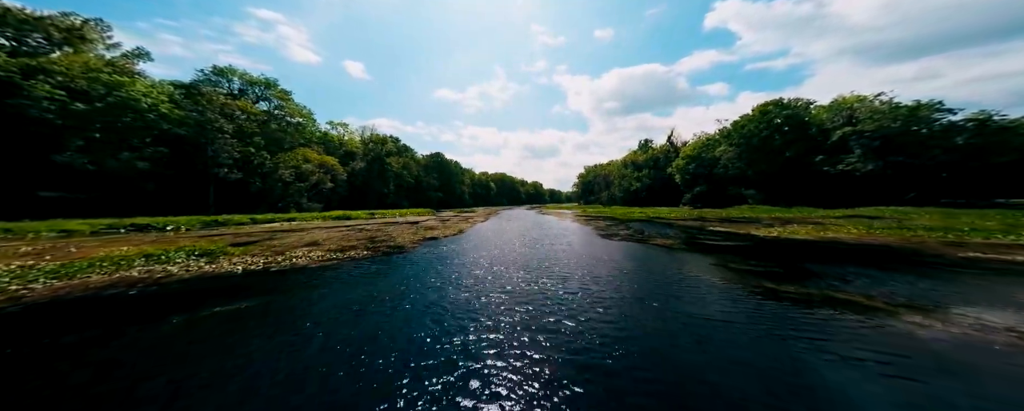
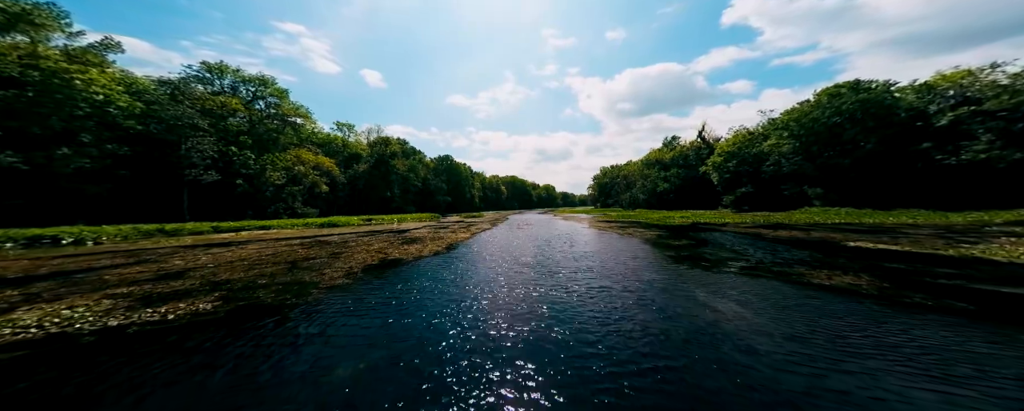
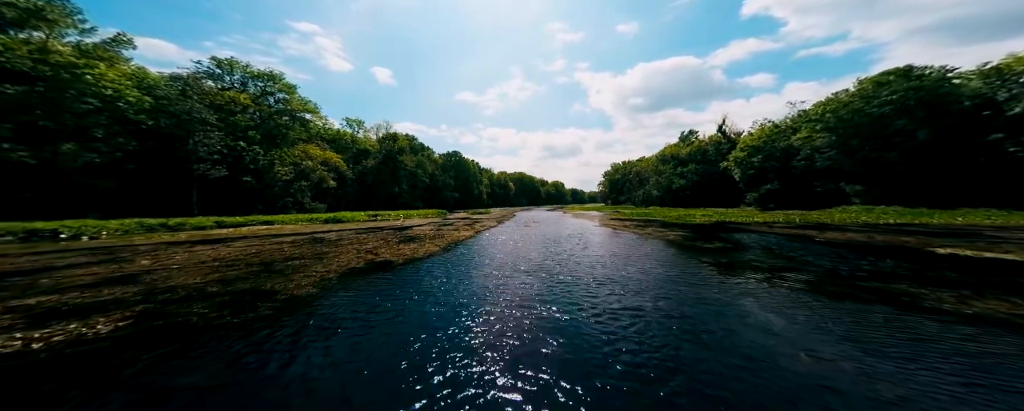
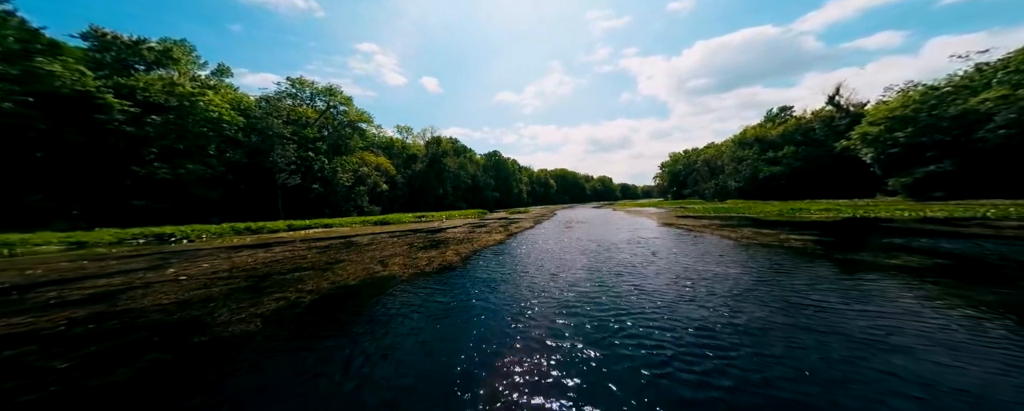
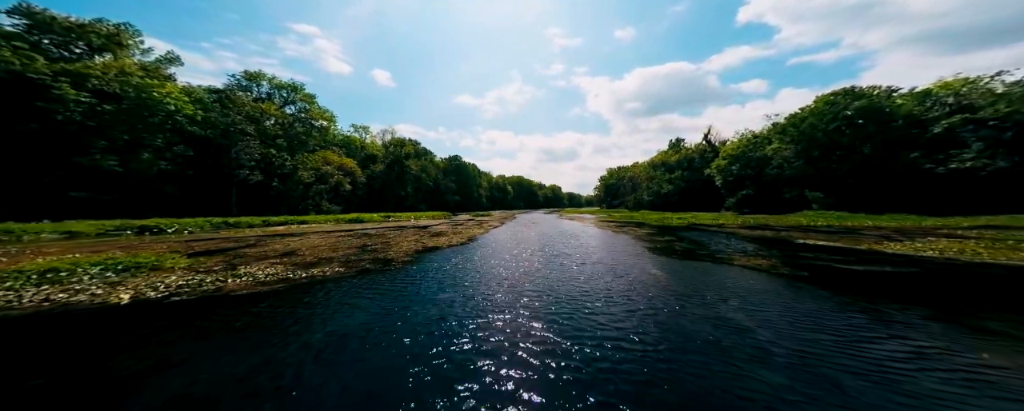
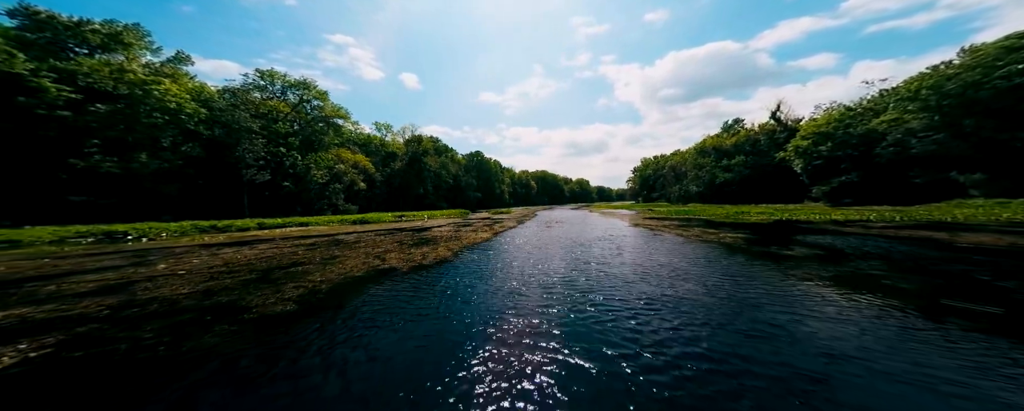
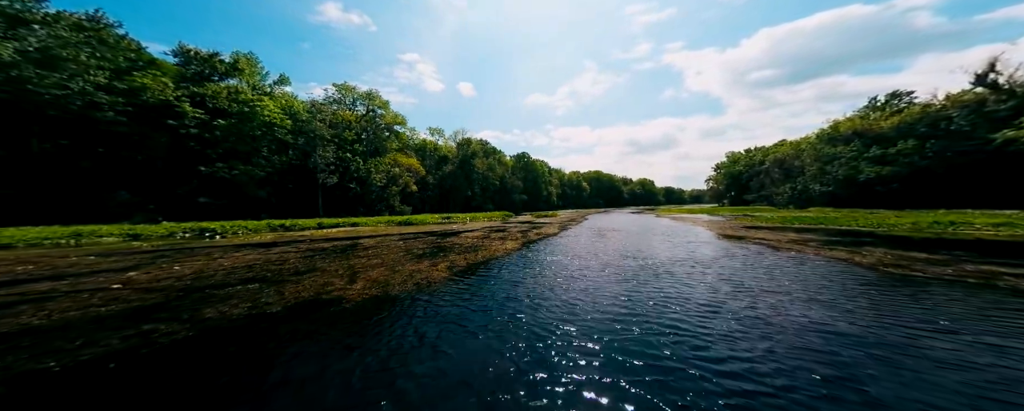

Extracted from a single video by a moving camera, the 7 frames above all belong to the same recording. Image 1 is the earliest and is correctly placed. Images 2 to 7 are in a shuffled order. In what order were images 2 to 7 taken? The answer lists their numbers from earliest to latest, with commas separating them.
5, 2, 3, 6, 4, 7
